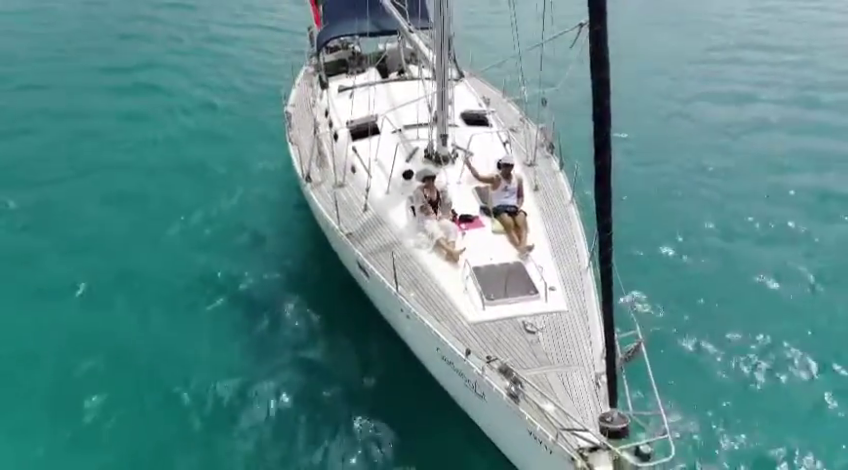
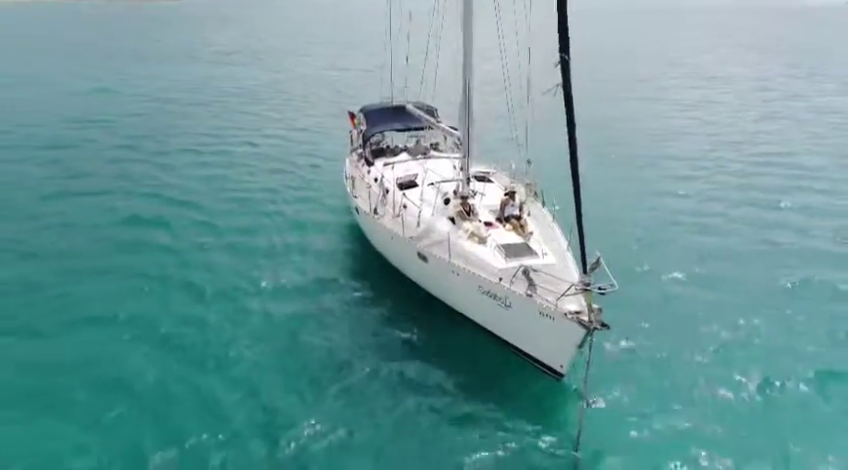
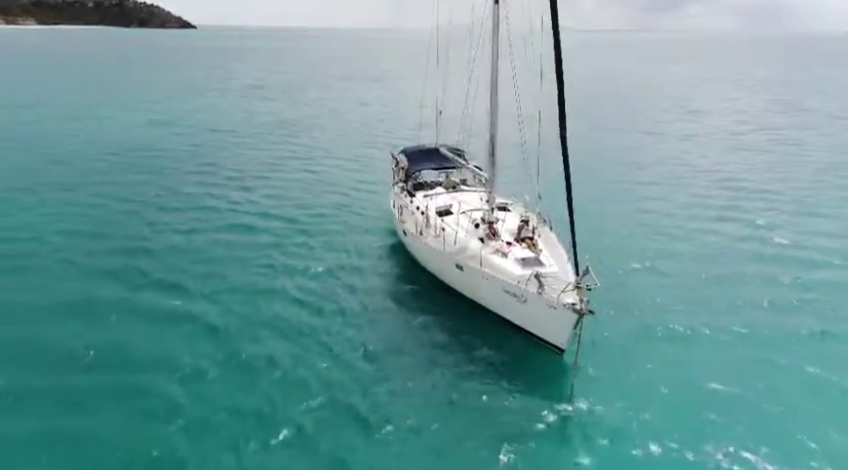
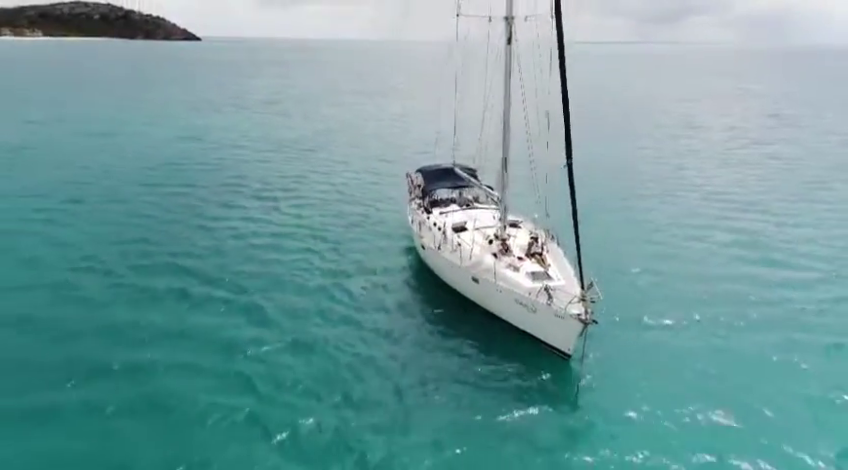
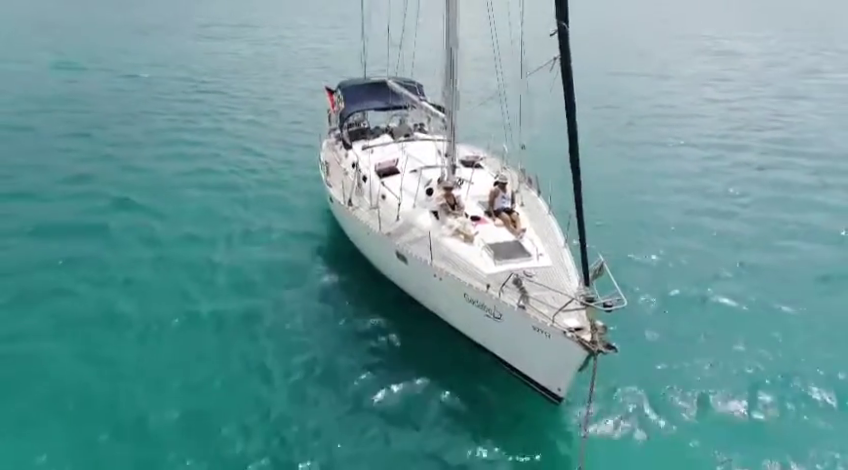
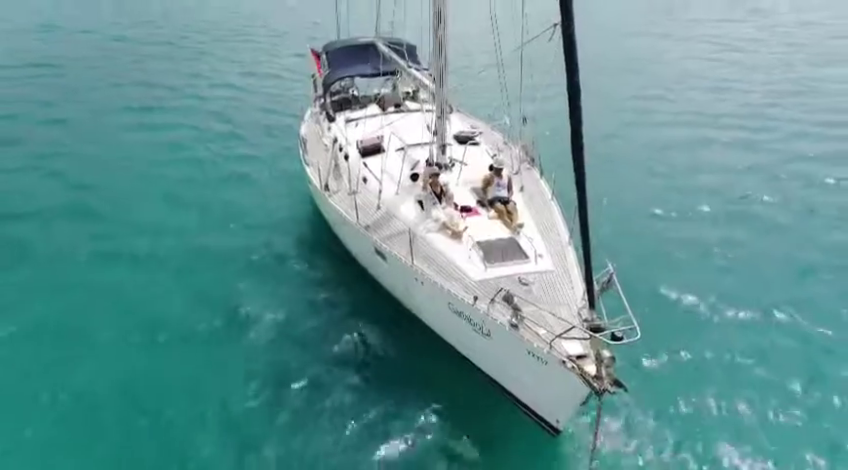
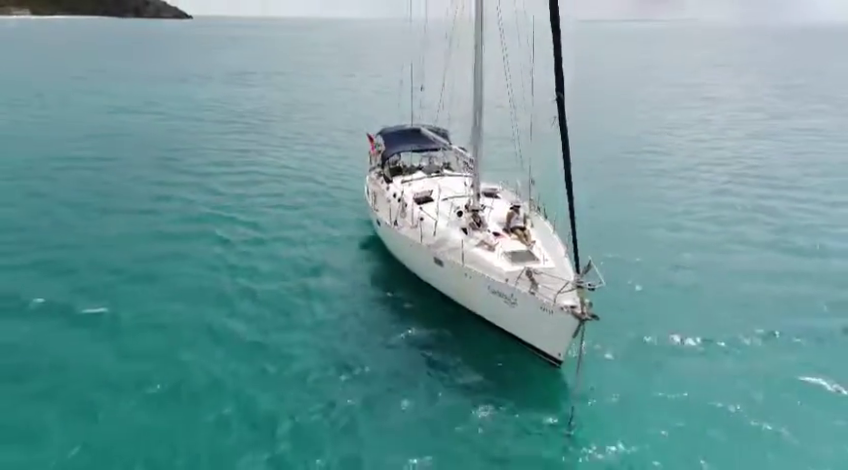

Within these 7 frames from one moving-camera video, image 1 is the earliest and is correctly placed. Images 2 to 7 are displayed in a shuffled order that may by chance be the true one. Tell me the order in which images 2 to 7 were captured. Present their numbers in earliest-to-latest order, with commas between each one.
6, 5, 2, 7, 3, 4
